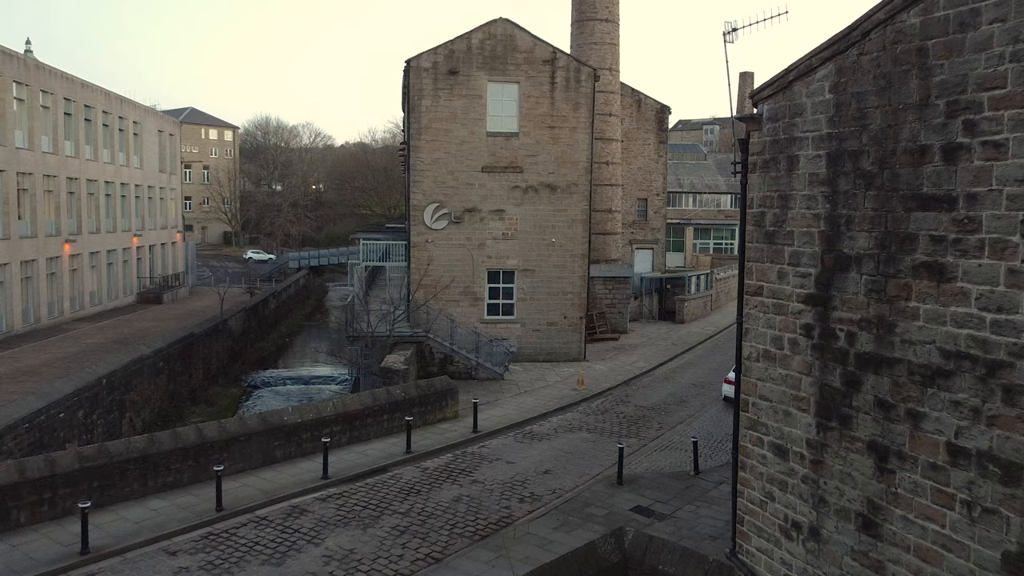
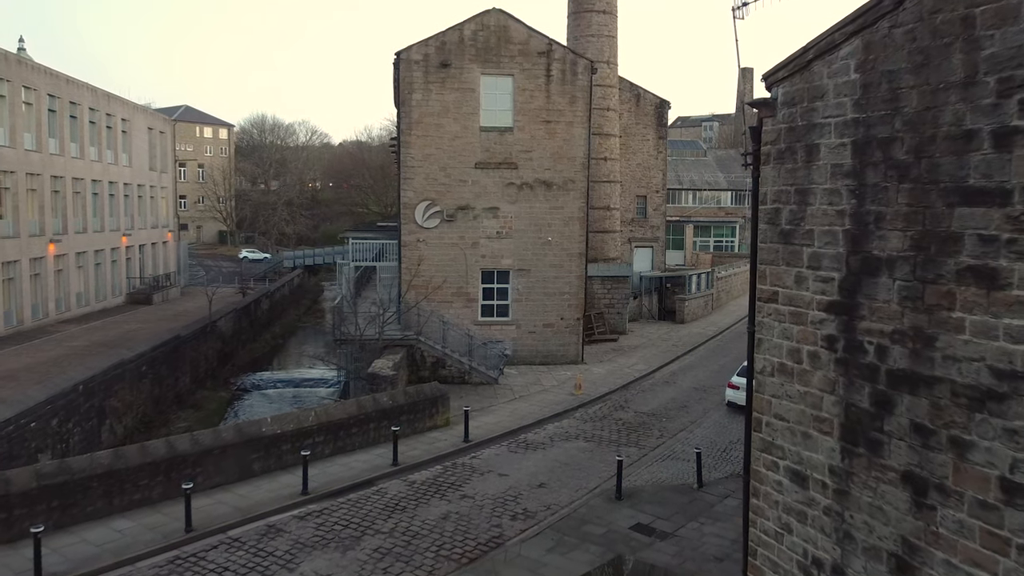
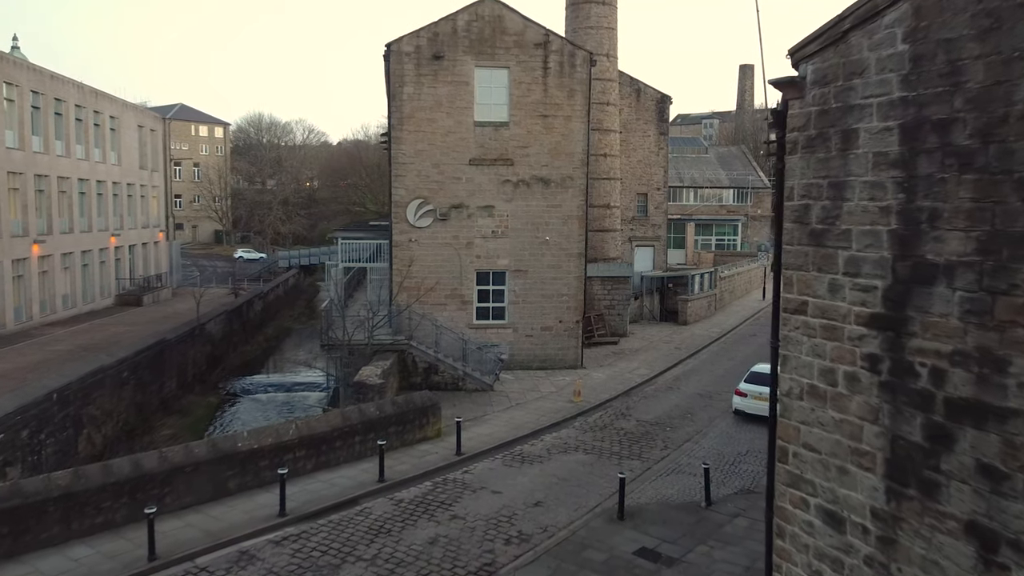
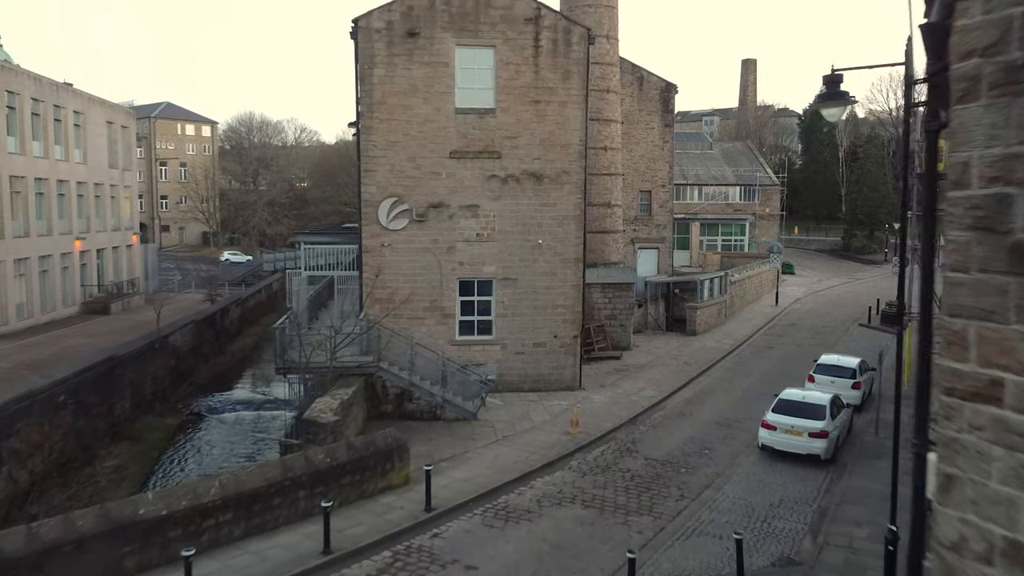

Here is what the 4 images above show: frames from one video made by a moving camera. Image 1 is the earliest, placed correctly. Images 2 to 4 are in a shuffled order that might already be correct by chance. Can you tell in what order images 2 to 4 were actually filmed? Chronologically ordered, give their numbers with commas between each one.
2, 3, 4
